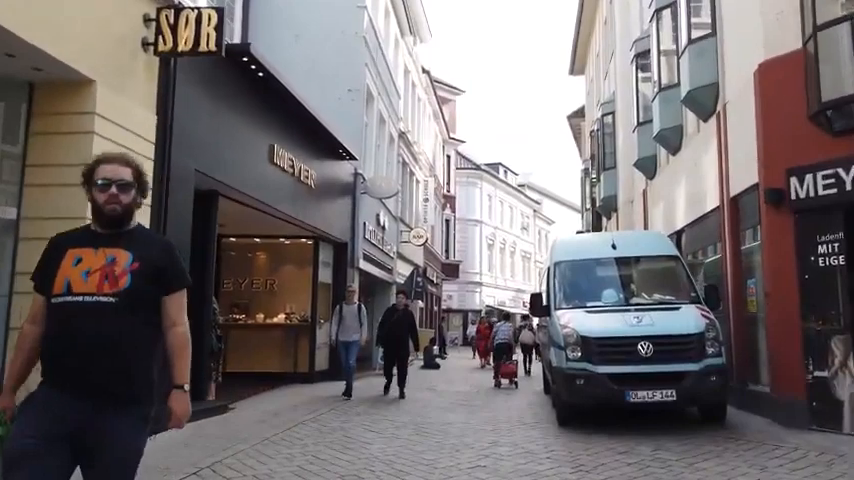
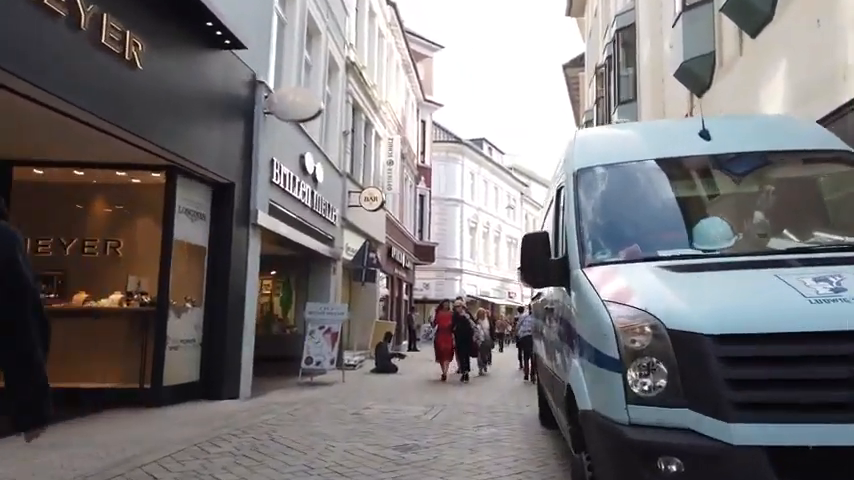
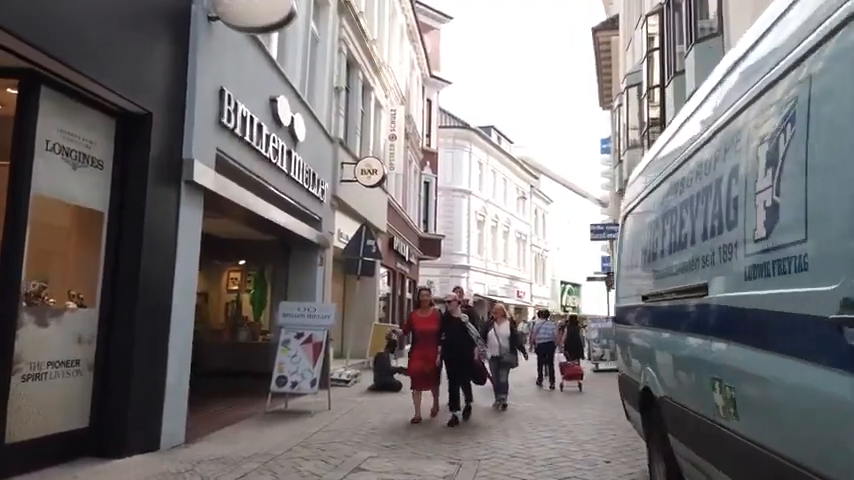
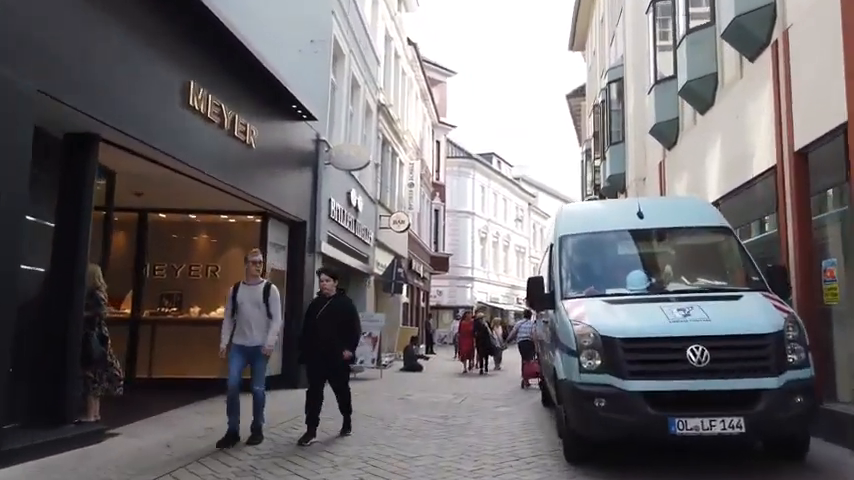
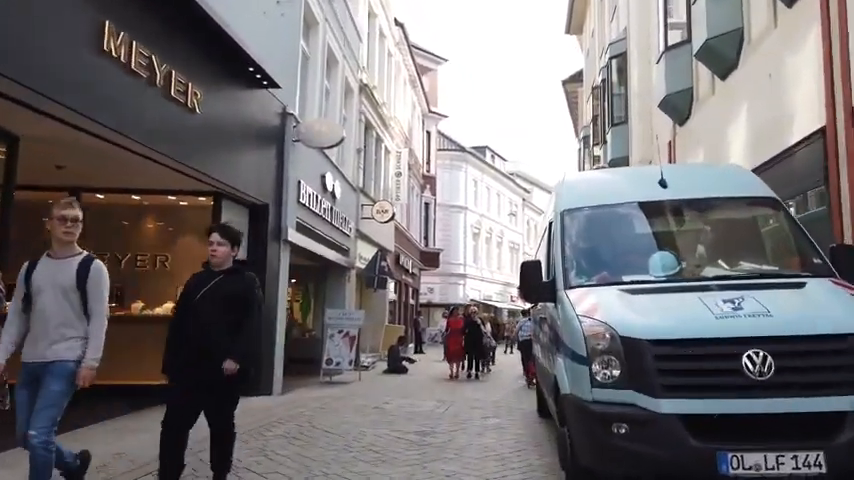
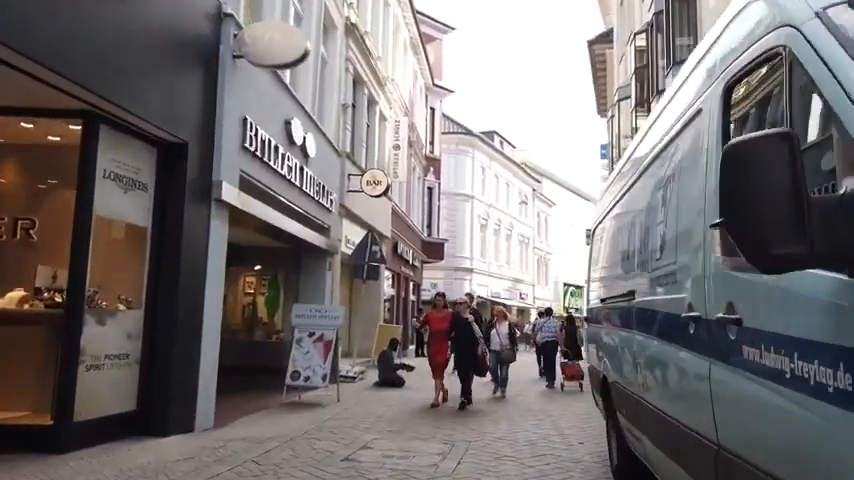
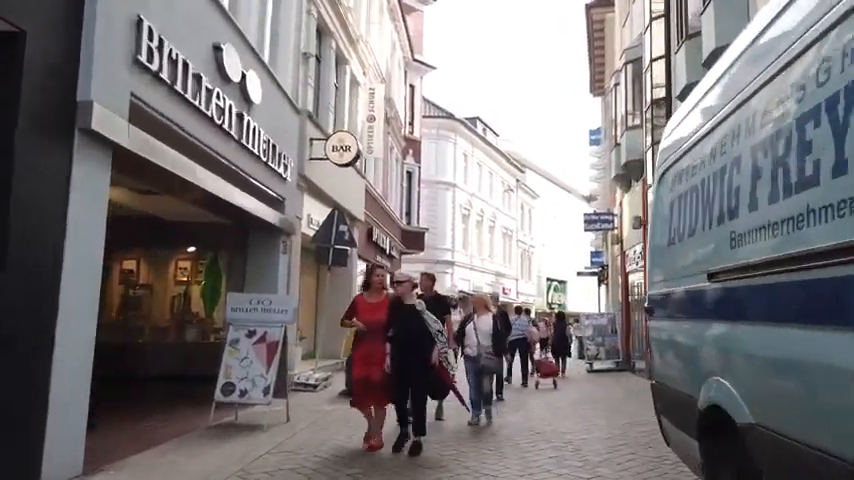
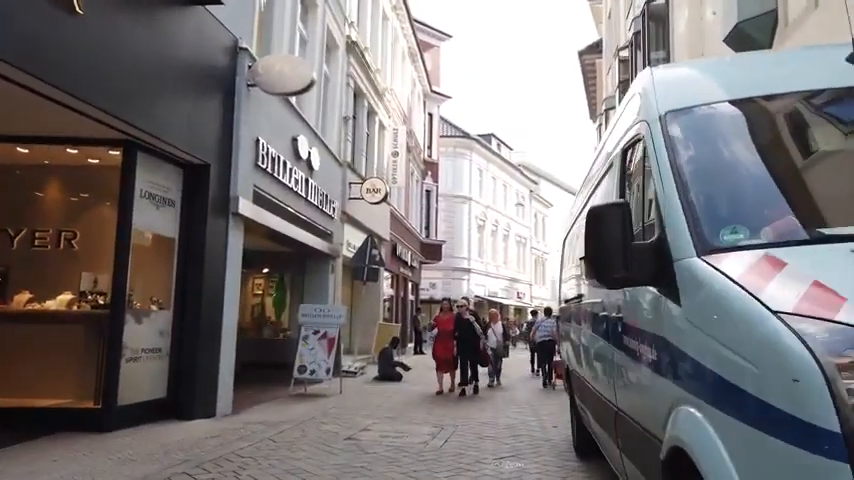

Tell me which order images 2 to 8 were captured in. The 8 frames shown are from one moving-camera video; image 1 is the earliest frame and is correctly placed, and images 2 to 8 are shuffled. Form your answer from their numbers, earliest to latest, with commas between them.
4, 5, 2, 8, 6, 3, 7
